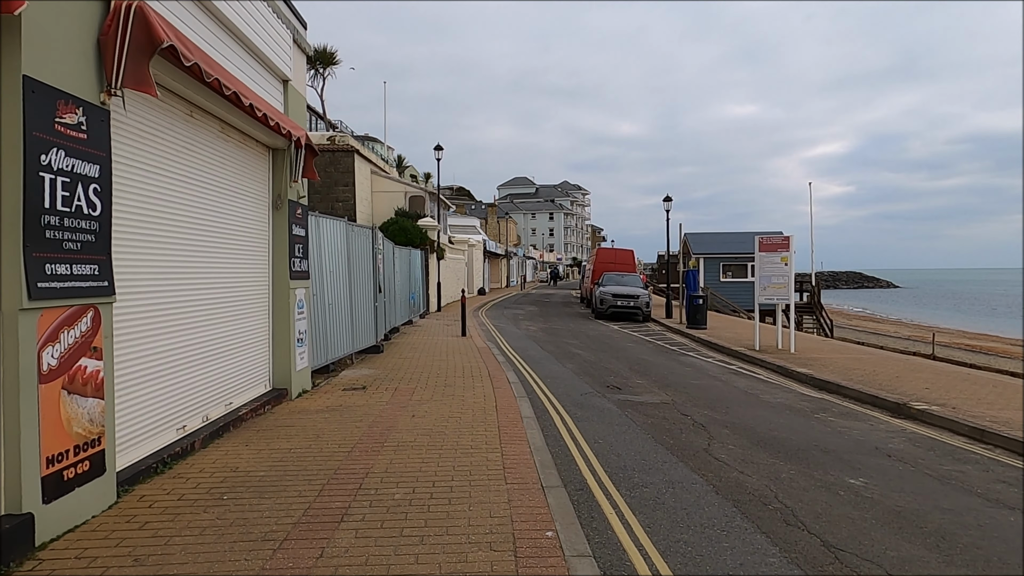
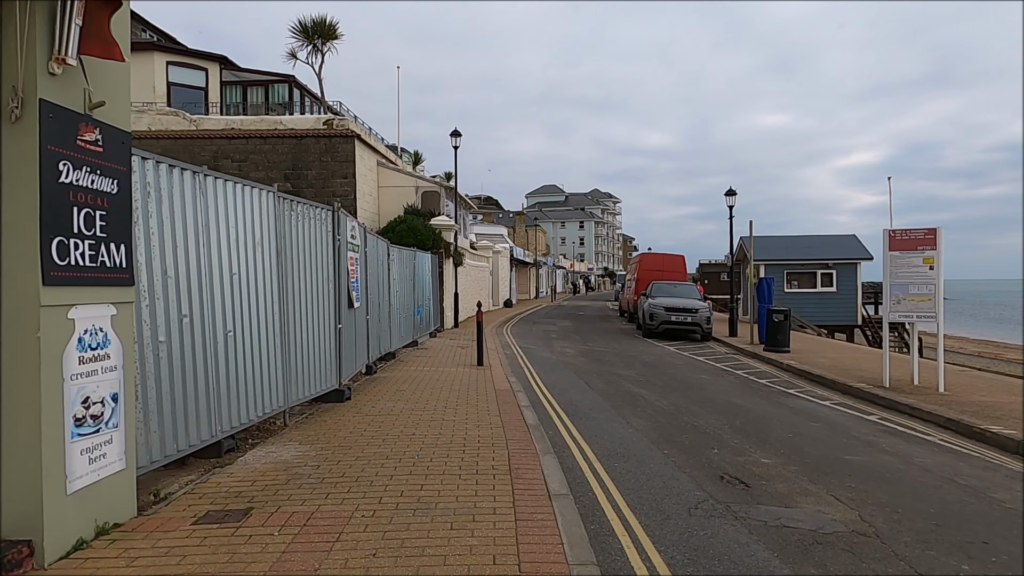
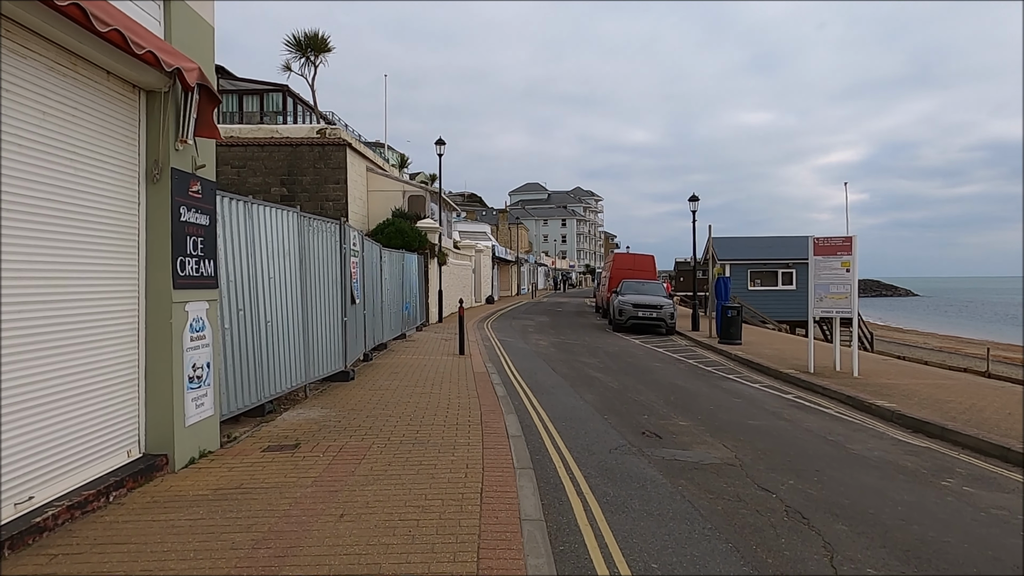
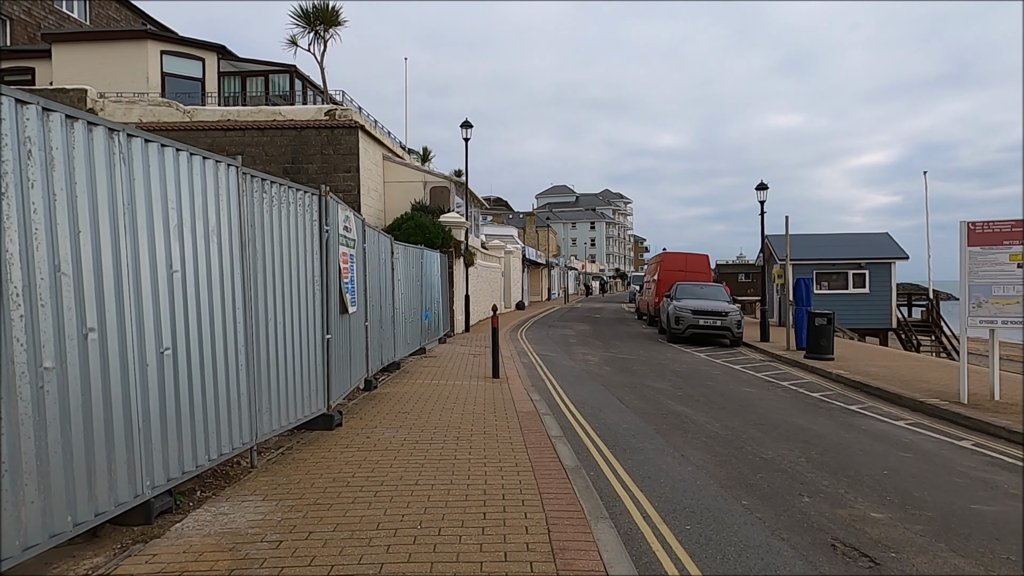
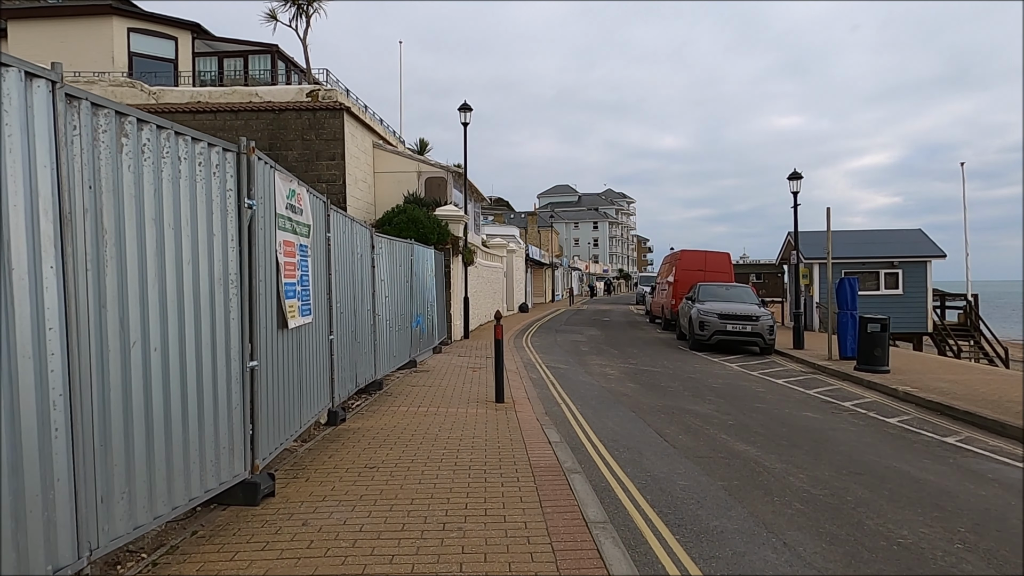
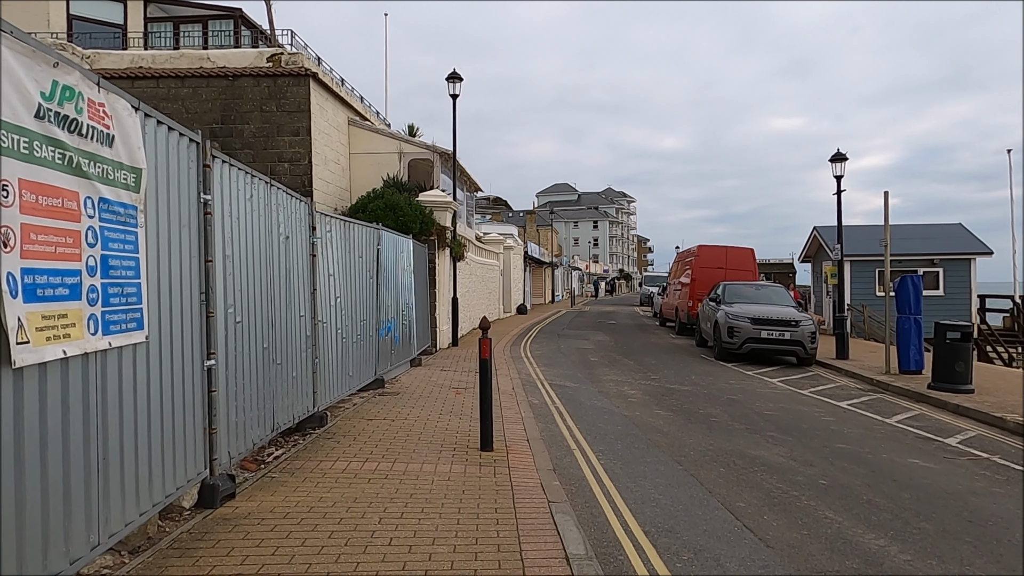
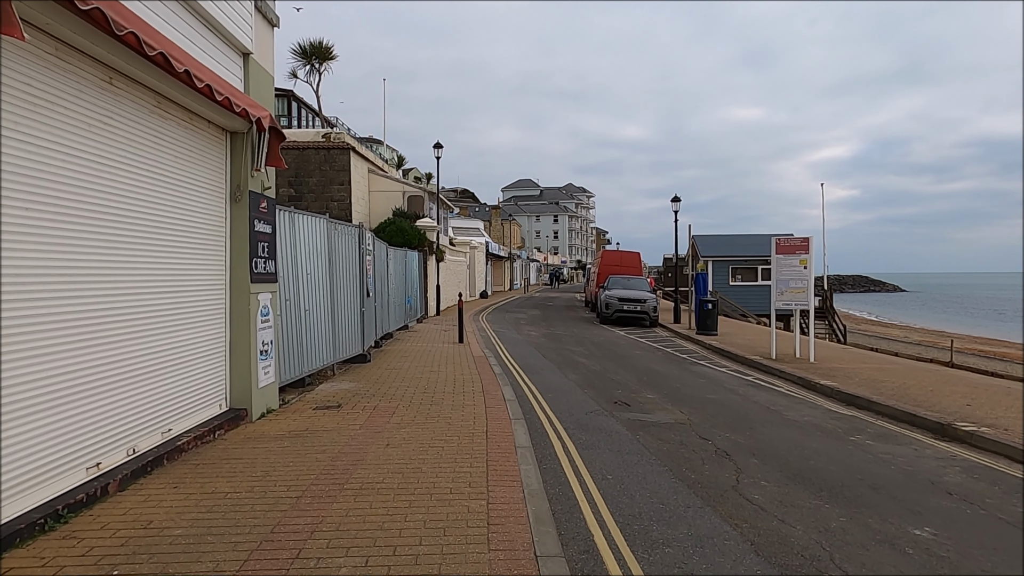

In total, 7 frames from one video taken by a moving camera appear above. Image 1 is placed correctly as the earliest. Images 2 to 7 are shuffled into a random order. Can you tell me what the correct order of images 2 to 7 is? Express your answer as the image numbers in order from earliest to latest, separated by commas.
7, 3, 2, 4, 5, 6
